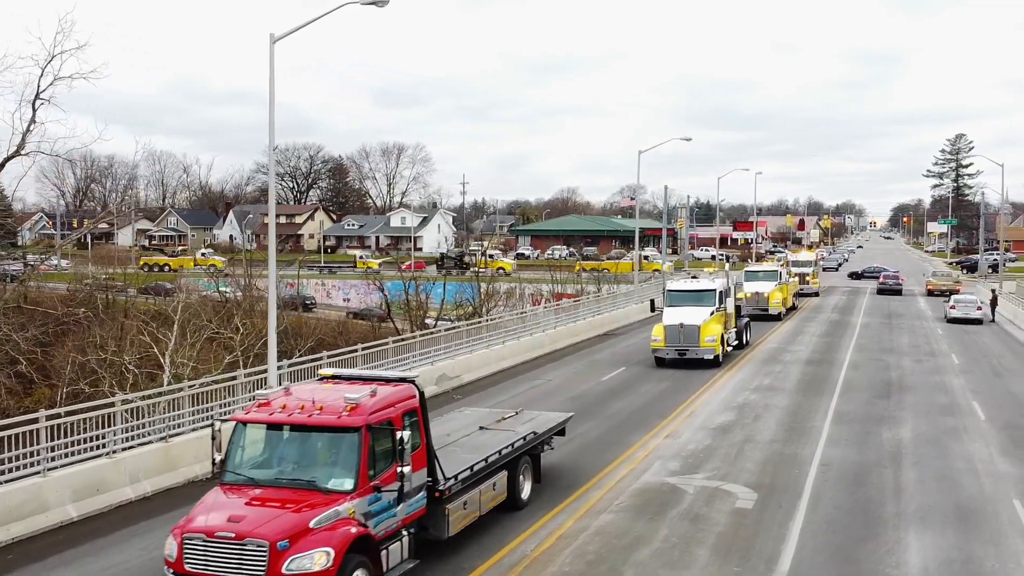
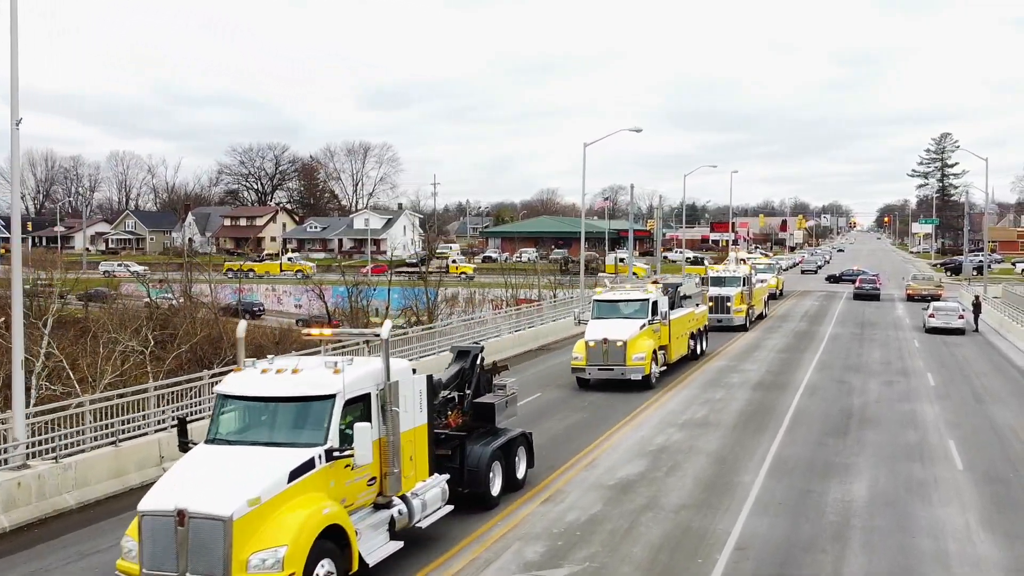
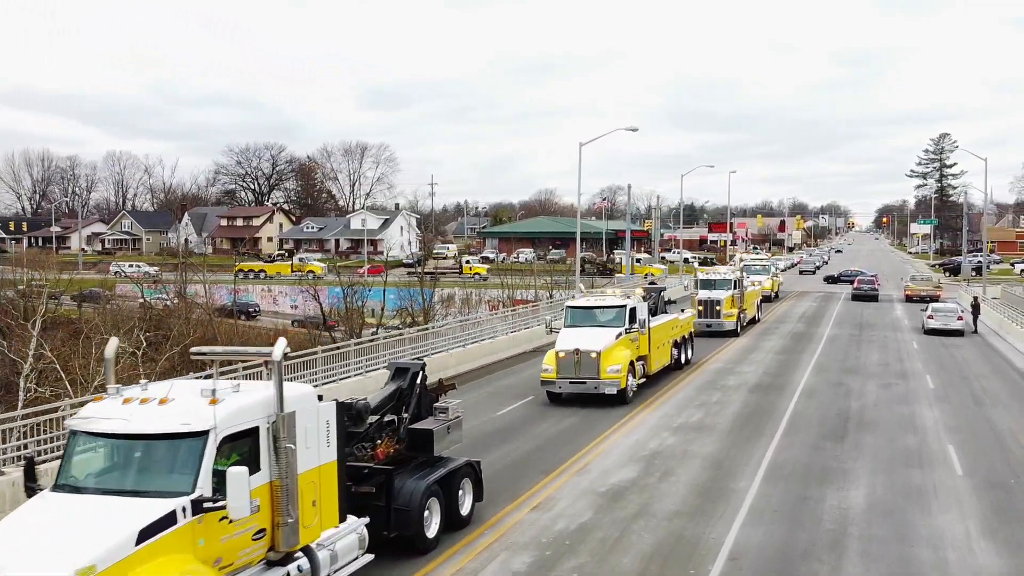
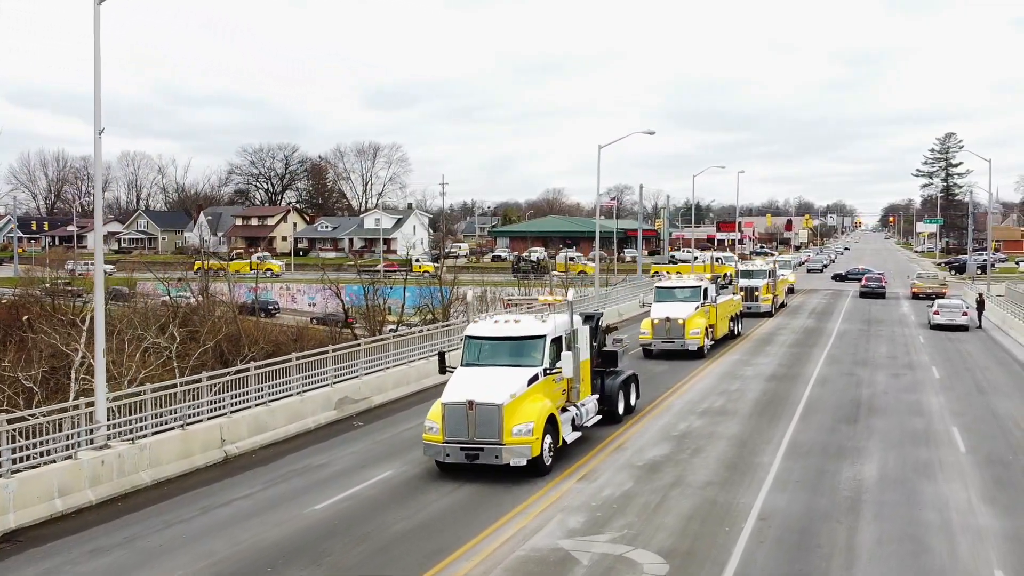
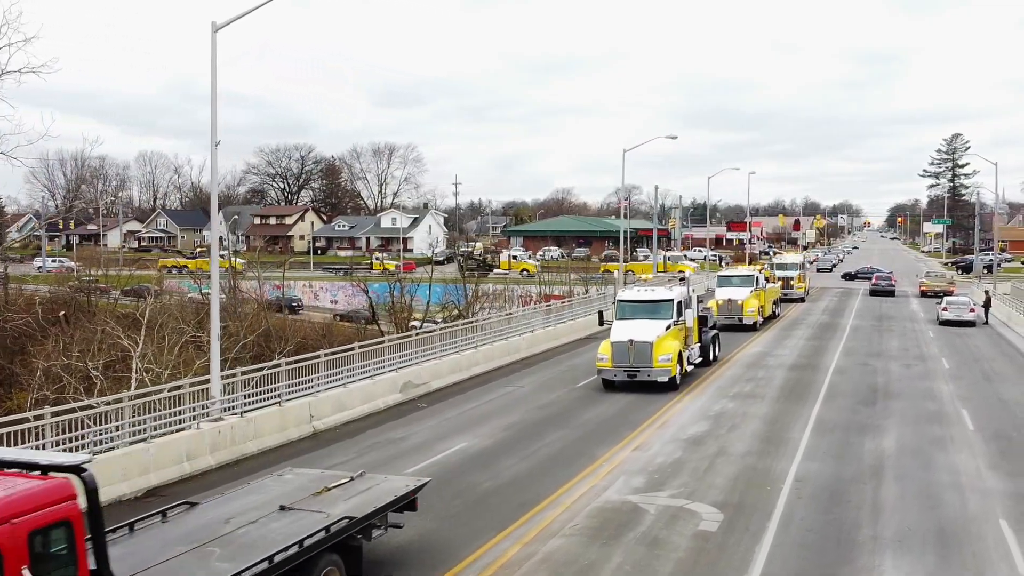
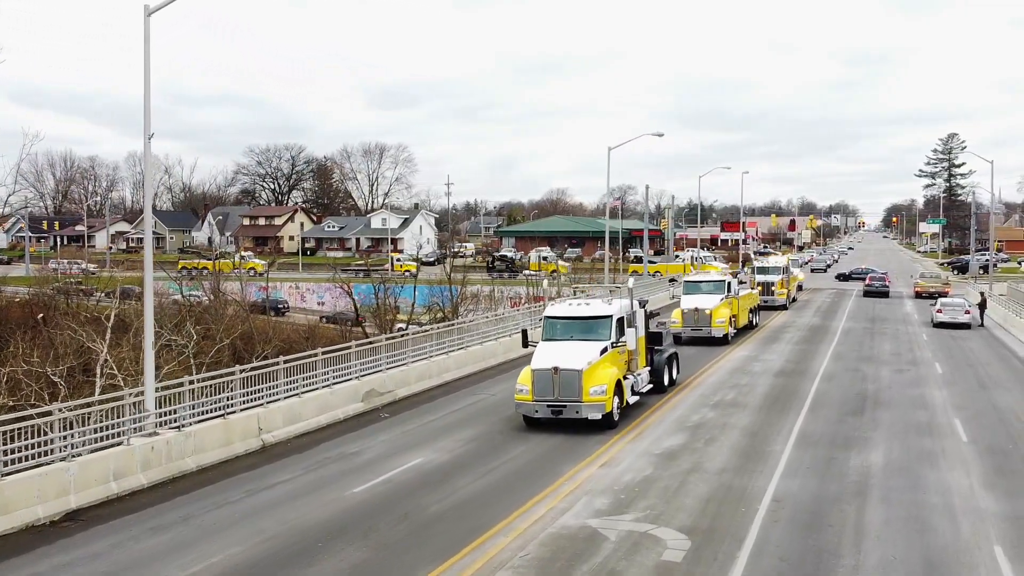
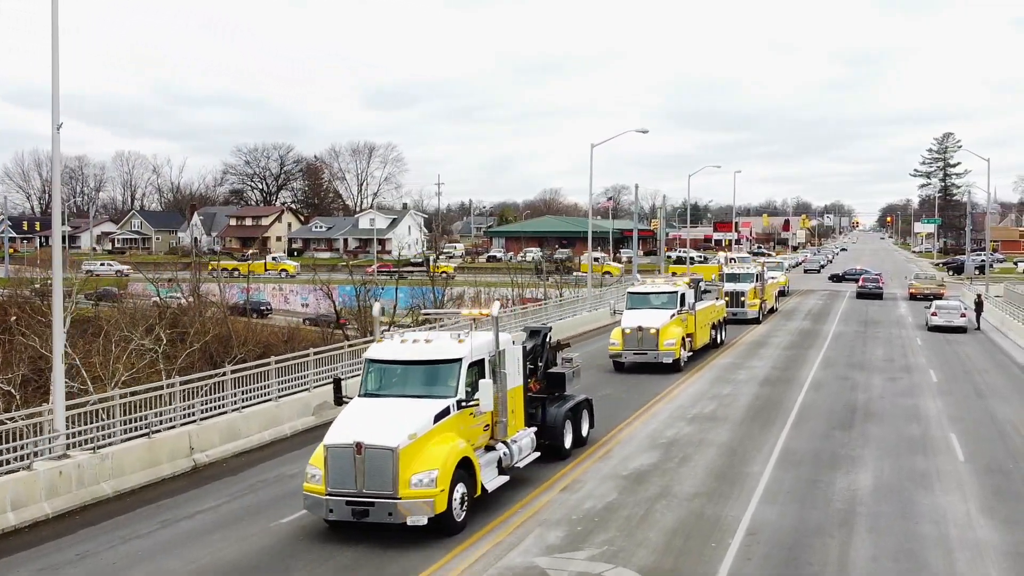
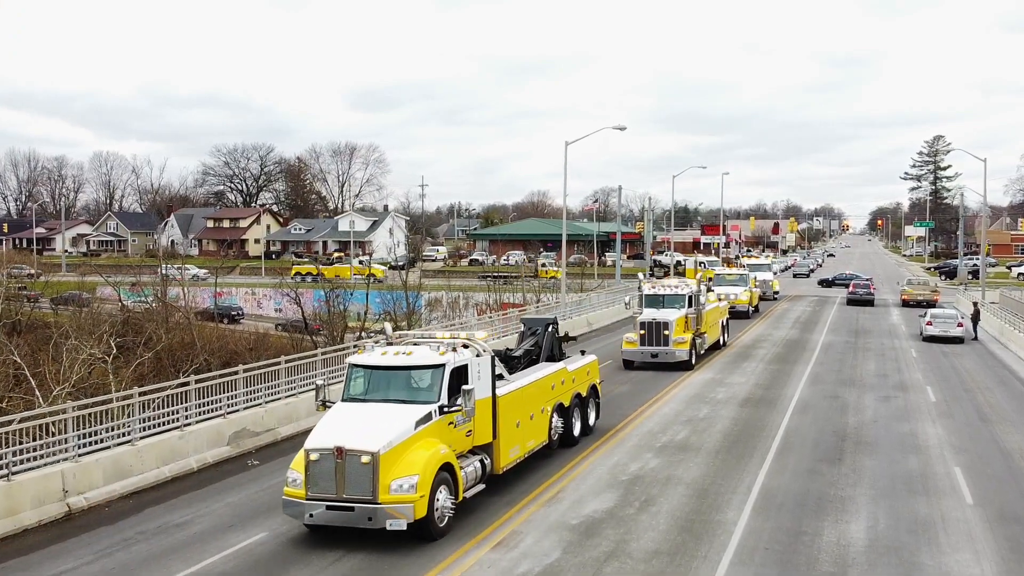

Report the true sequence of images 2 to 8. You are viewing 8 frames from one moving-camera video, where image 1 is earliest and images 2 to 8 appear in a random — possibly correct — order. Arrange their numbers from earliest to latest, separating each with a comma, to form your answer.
5, 6, 4, 7, 2, 3, 8
